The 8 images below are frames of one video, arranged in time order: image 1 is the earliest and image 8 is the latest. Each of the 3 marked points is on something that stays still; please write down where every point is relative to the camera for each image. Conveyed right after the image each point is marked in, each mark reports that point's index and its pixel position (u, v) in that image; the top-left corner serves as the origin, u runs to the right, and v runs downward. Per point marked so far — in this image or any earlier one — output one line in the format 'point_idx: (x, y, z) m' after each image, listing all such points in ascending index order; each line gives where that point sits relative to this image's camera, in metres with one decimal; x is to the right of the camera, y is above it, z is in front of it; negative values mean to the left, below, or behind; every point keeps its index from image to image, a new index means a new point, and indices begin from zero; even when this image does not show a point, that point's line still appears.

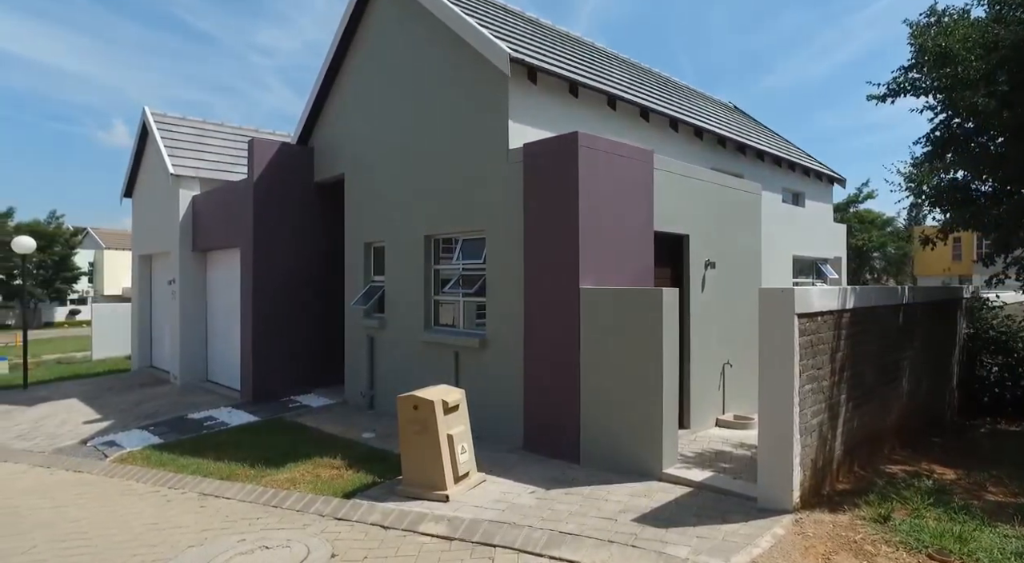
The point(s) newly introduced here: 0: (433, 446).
0: (-0.7, -1.5, +5.6) m
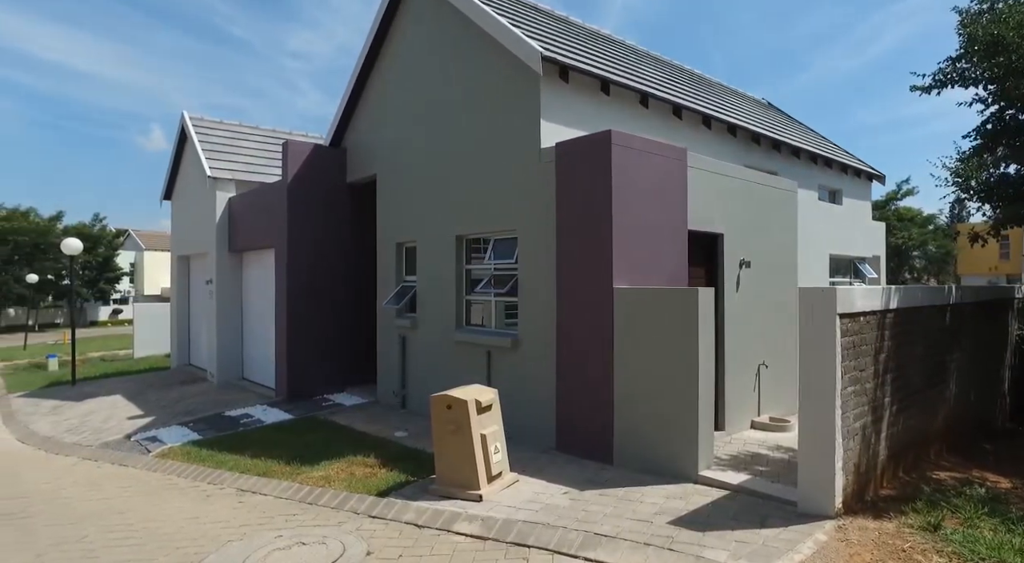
0: (-0.4, -1.5, +5.6) m
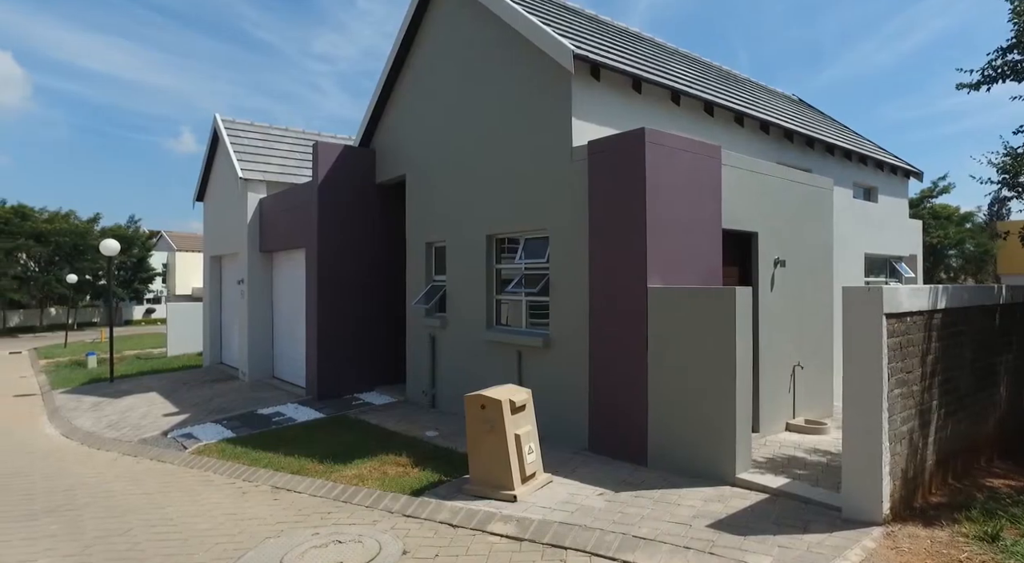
0: (-0.1, -1.5, +5.6) m
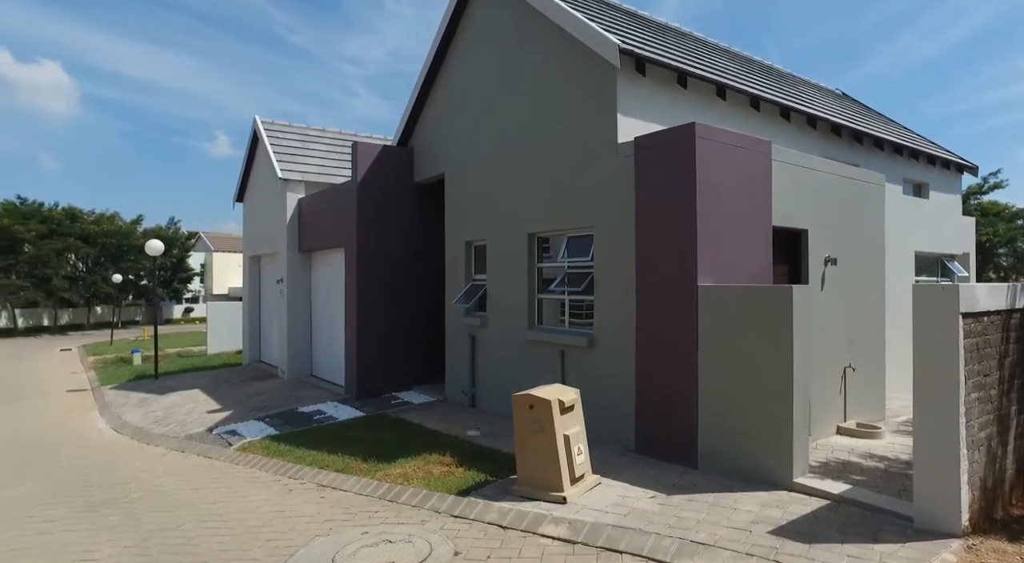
0: (+0.4, -1.5, +5.5) m
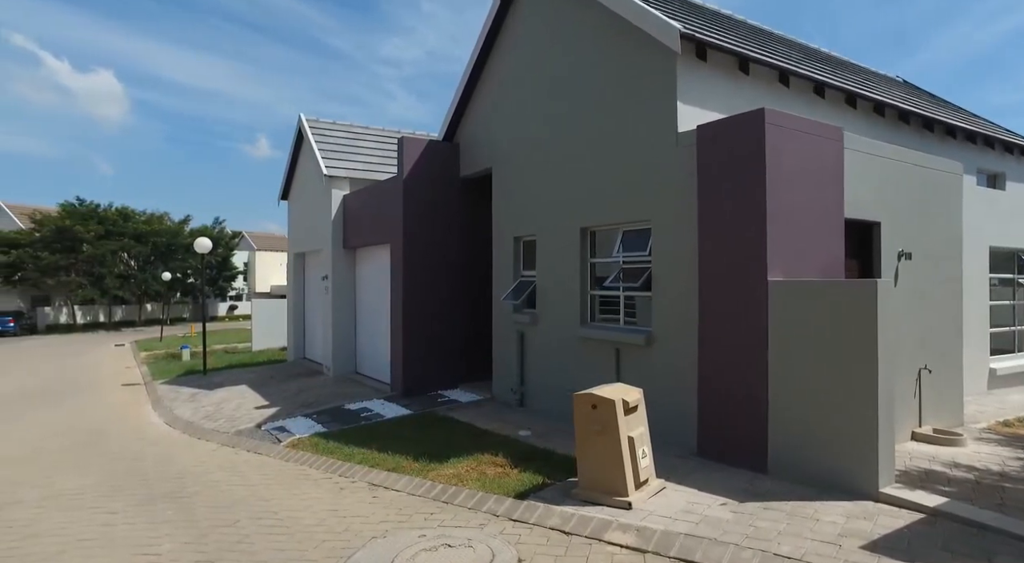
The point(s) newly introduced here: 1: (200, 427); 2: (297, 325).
0: (+0.9, -1.4, +5.3) m
1: (-5.1, -2.4, +10.0) m
2: (-5.6, -1.1, +16.1) m
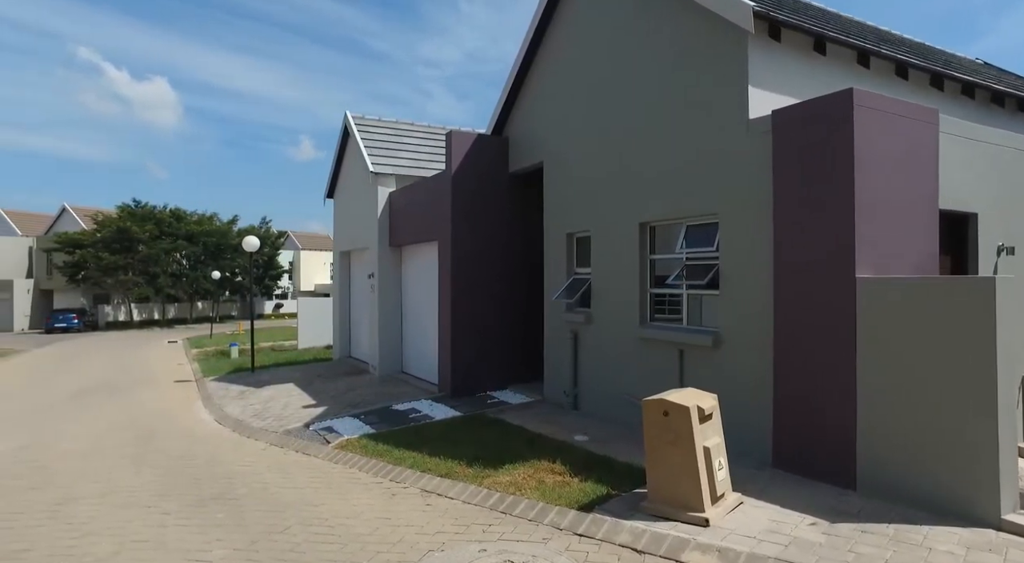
0: (+1.4, -1.4, +4.8) m
1: (-4.3, -2.3, +9.9) m
2: (-4.4, -1.1, +16.0) m
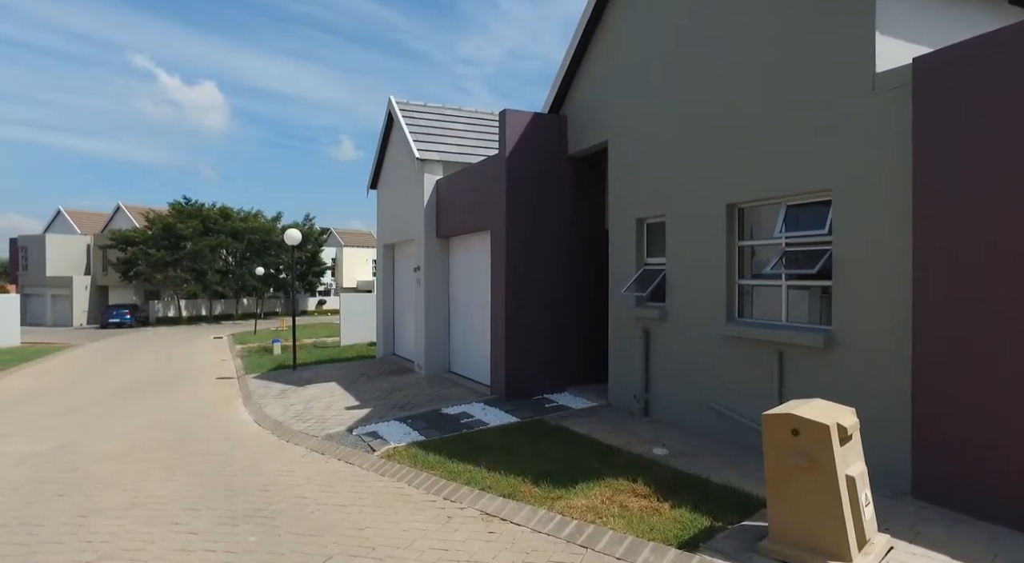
0: (+2.0, -1.3, +3.8) m
1: (-3.4, -2.2, +9.2) m
2: (-3.1, -0.9, +15.3) m
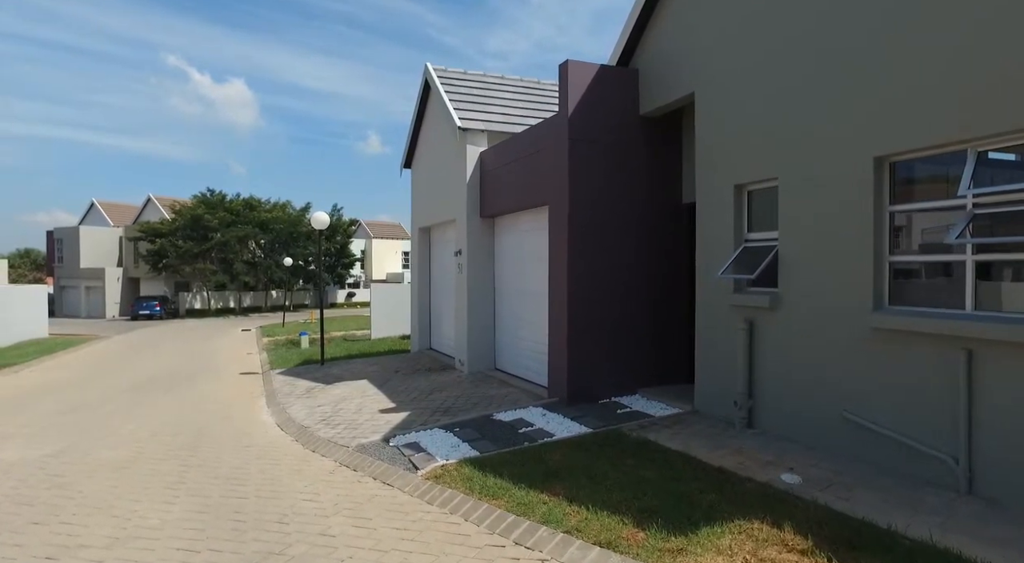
0: (+2.6, -1.1, +2.2) m
1: (-2.5, -2.0, +7.9) m
2: (-2.0, -0.7, +13.9) m
